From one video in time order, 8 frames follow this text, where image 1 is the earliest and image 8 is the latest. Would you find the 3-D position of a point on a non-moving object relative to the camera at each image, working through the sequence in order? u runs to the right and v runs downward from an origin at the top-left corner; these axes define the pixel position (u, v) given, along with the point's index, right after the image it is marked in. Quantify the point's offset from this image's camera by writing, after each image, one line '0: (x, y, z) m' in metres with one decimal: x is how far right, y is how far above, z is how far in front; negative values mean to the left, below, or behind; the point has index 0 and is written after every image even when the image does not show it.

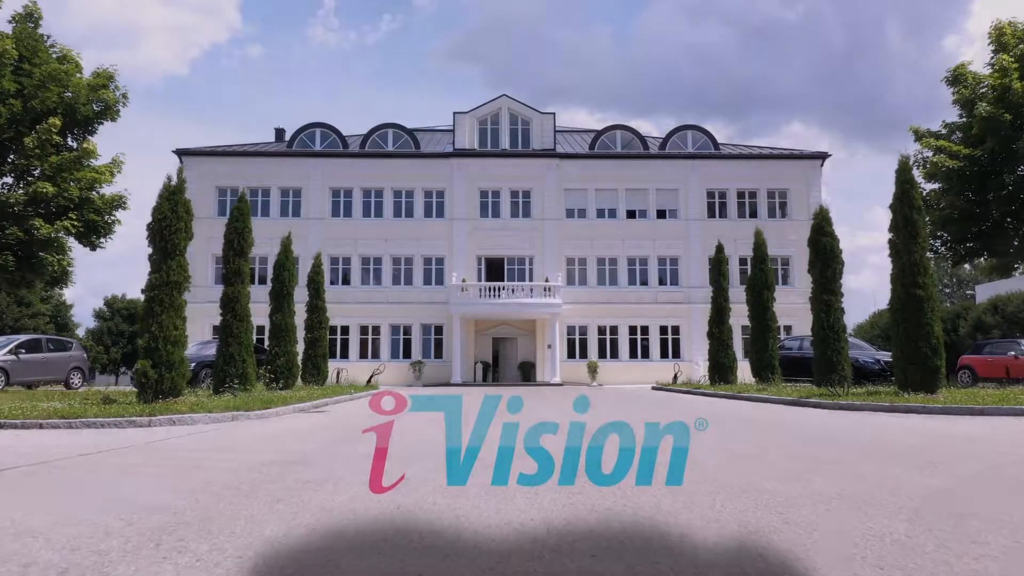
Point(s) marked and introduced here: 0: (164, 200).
0: (-6.4, +1.6, +13.9) m
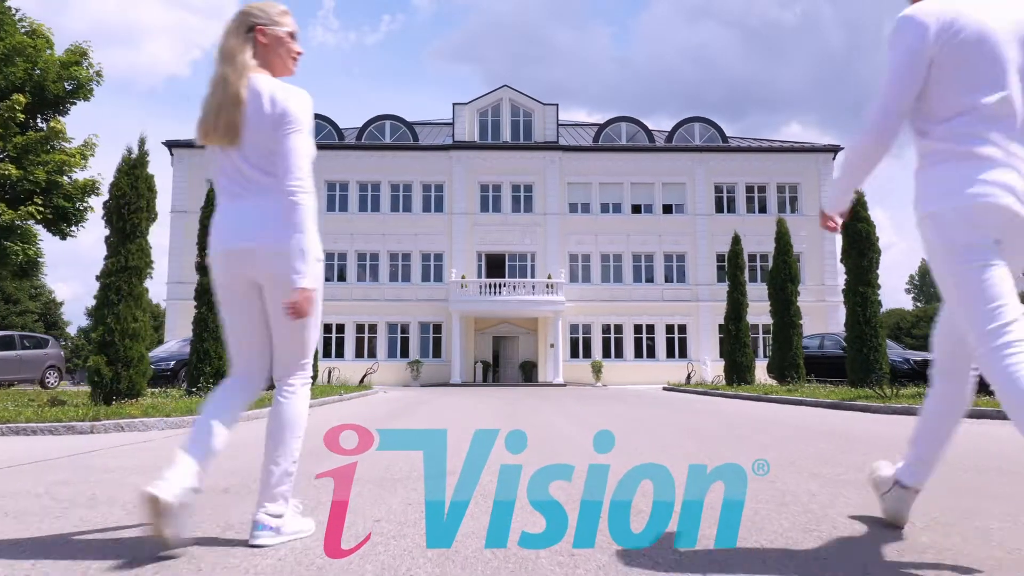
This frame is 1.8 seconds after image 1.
0: (-6.3, +1.8, +12.2) m
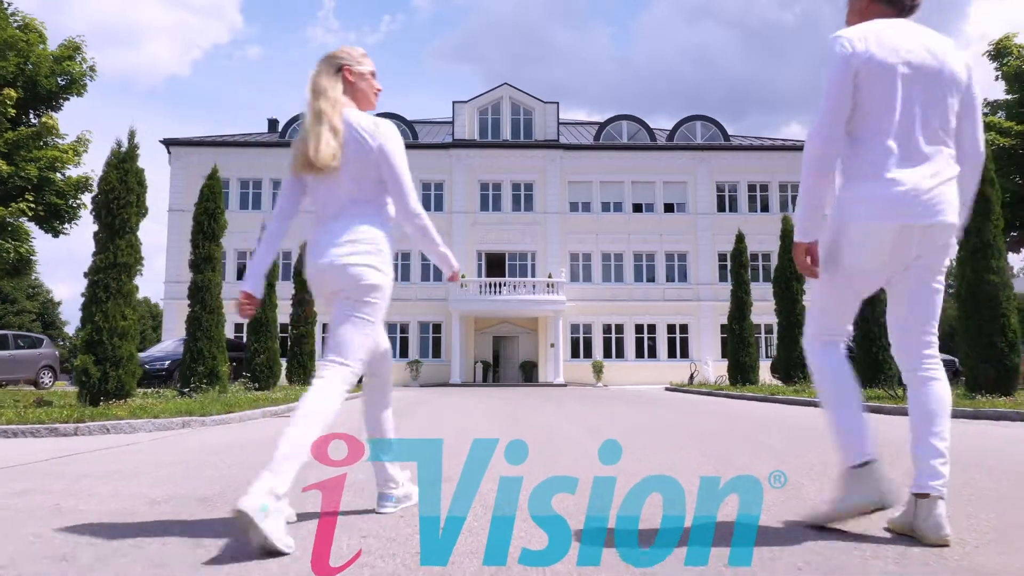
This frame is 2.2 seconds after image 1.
0: (-6.3, +1.9, +11.9) m
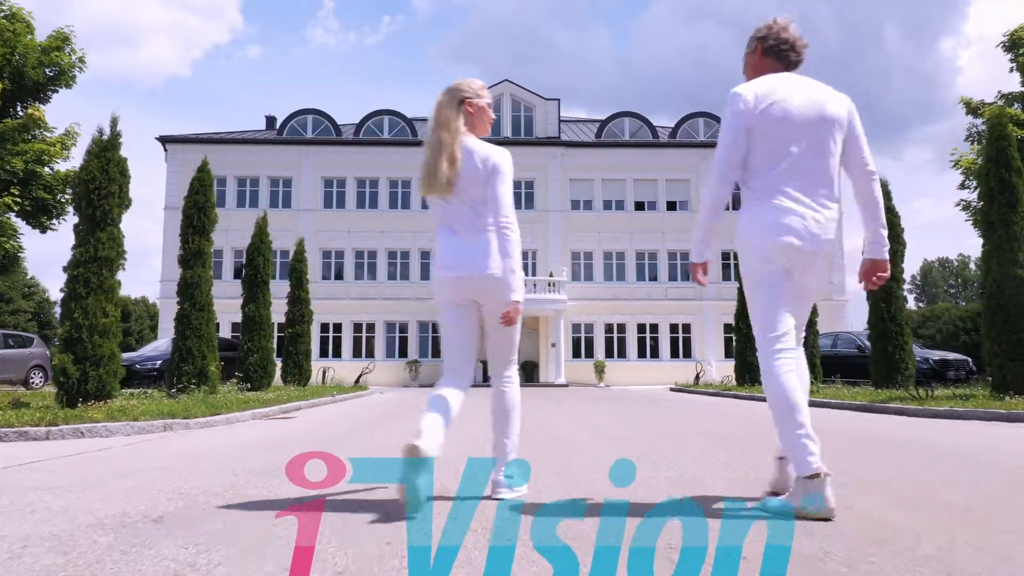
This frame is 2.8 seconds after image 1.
0: (-6.2, +1.9, +11.3) m
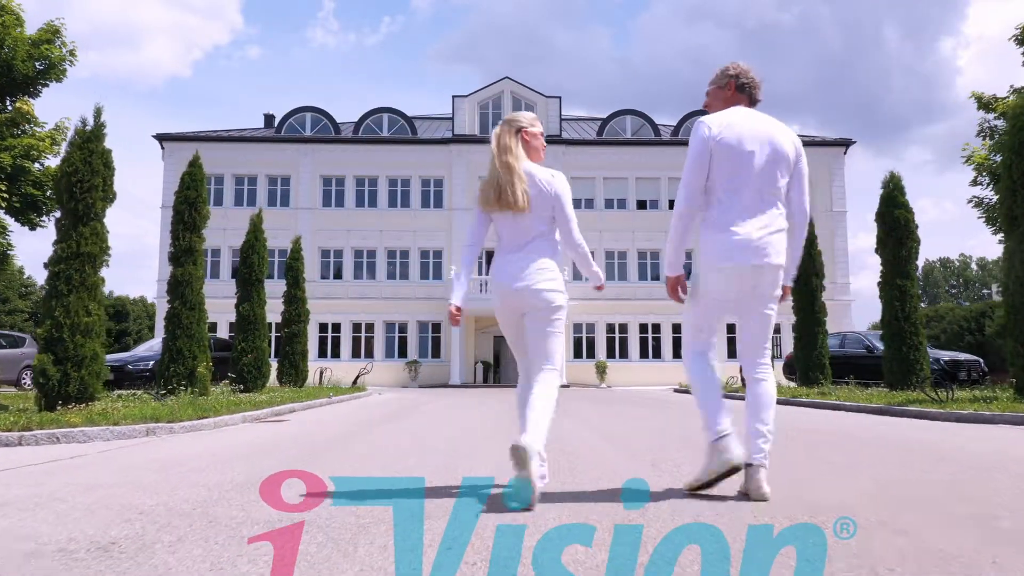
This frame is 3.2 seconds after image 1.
0: (-6.2, +2.0, +10.8) m
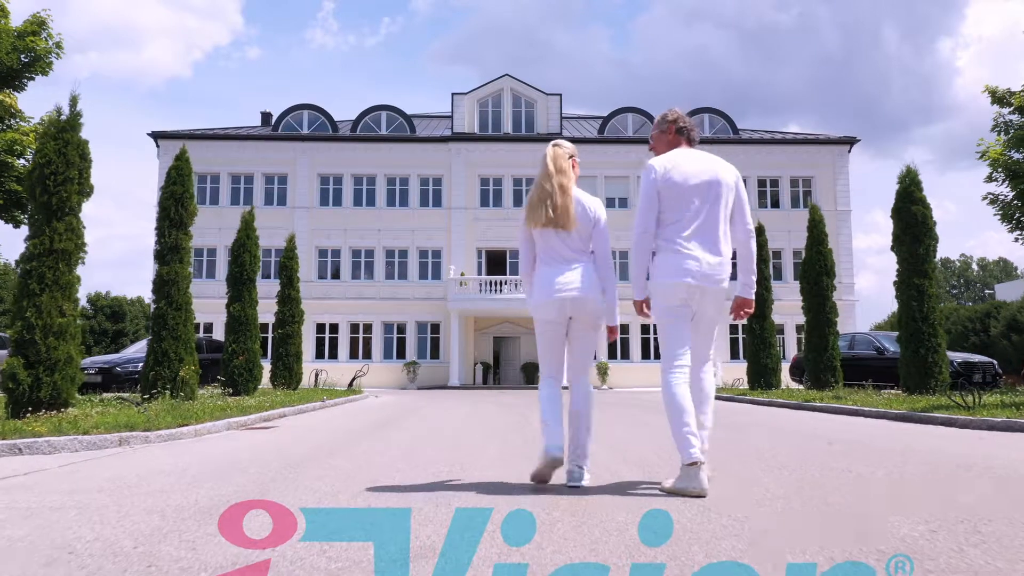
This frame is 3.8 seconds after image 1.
0: (-6.2, +2.0, +10.2) m
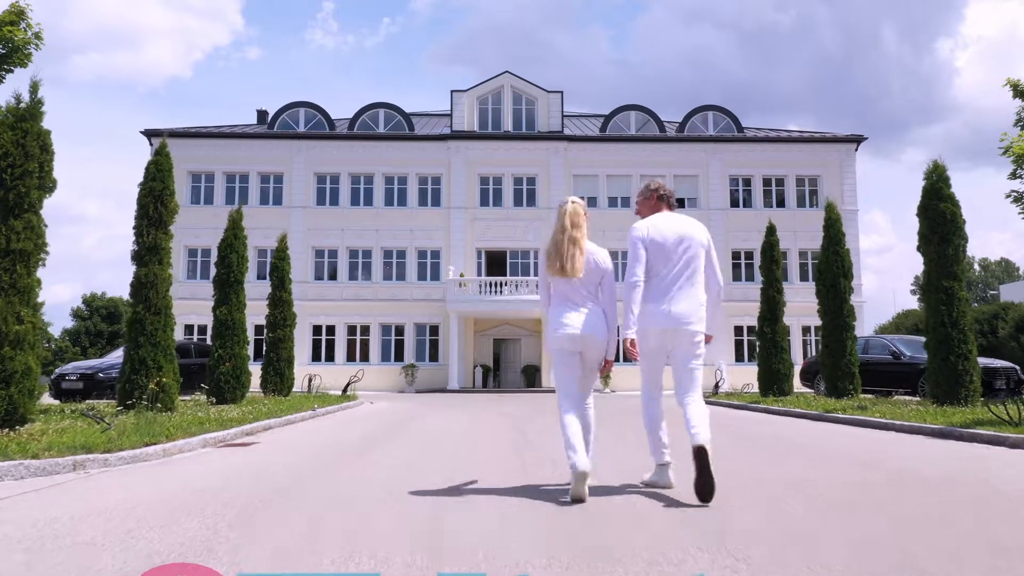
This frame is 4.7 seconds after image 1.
0: (-6.2, +1.9, +9.3) m
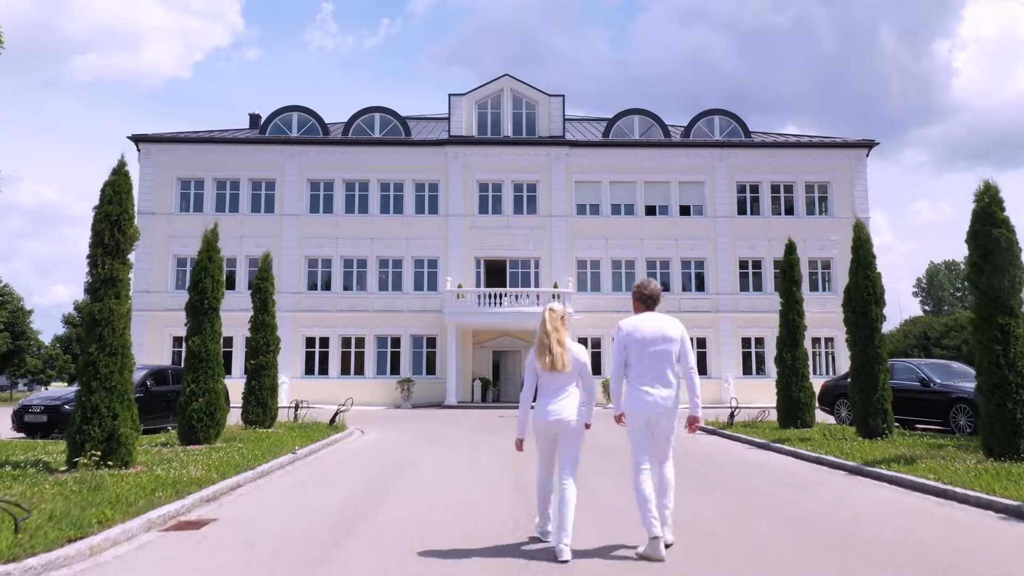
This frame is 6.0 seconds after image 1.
0: (-6.2, +1.4, +7.8) m
